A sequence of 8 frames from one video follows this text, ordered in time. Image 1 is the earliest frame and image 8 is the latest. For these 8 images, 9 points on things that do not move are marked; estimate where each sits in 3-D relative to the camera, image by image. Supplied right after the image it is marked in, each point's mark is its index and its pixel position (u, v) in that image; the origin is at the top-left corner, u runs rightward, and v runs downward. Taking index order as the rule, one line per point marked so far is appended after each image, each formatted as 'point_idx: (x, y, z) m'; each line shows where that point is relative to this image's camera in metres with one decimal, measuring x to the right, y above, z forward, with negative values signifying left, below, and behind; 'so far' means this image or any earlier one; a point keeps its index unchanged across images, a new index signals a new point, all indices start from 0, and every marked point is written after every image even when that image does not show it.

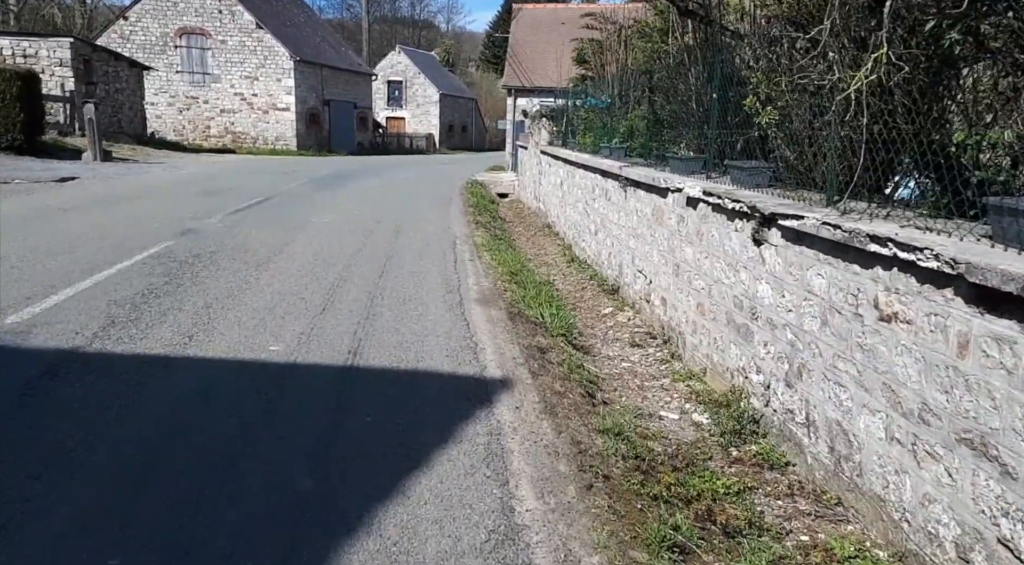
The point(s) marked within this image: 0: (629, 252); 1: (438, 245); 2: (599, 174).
0: (+1.2, +0.3, +9.6) m
1: (-0.9, +0.4, +10.8) m
2: (+1.1, +1.4, +11.8) m
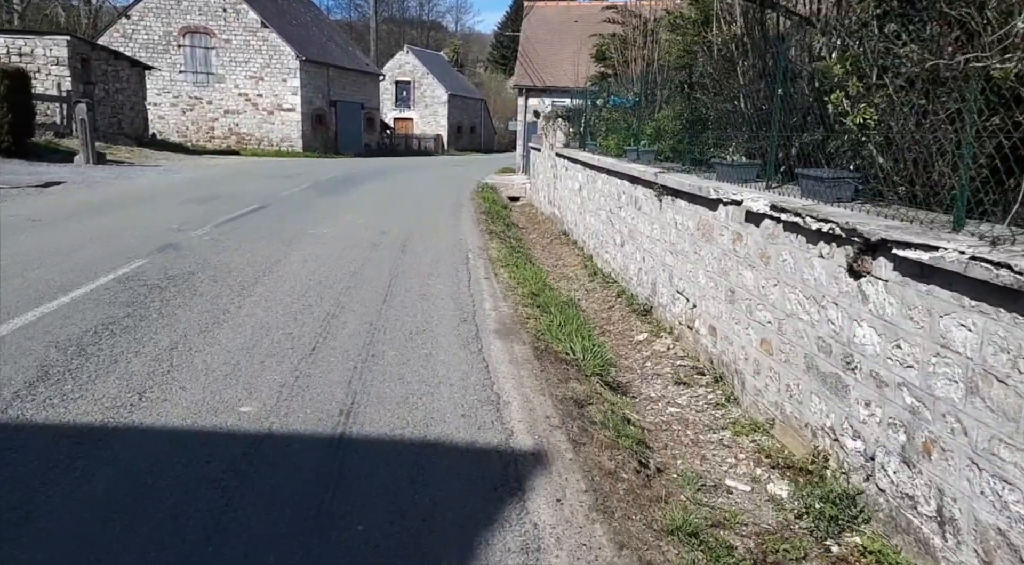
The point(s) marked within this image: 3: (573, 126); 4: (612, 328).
0: (+1.4, +0.1, +8.5) m
1: (-0.7, +0.2, +9.7) m
2: (+1.3, +1.2, +10.7) m
3: (+1.2, +3.1, +18.6) m
4: (+0.9, -0.4, +8.7) m
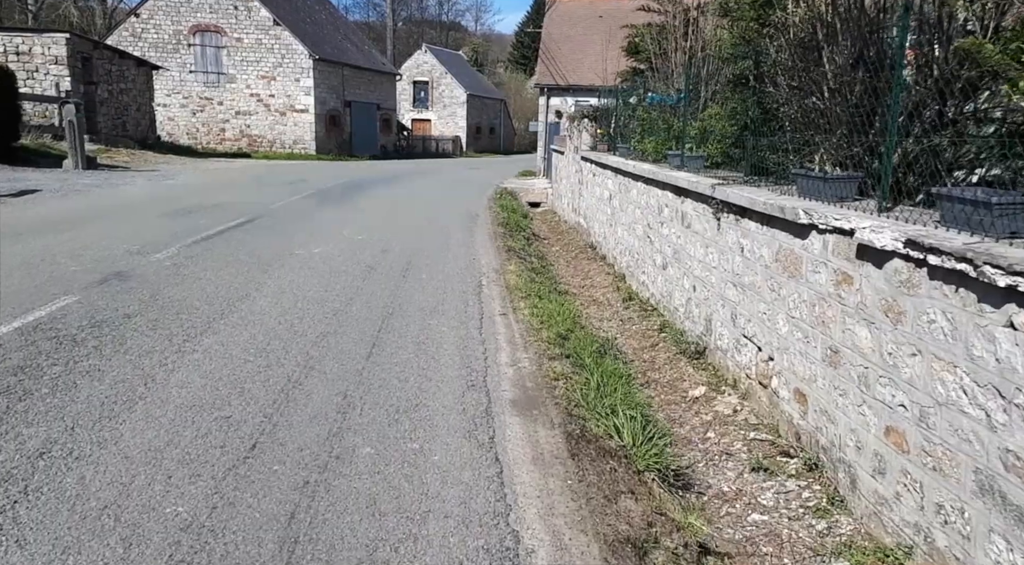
0: (+1.6, -0.2, +6.8) m
1: (-0.5, 0.0, +8.1) m
2: (+1.5, +0.9, +9.0) m
3: (+1.6, +2.8, +17.0) m
4: (+1.1, -0.7, +7.0) m
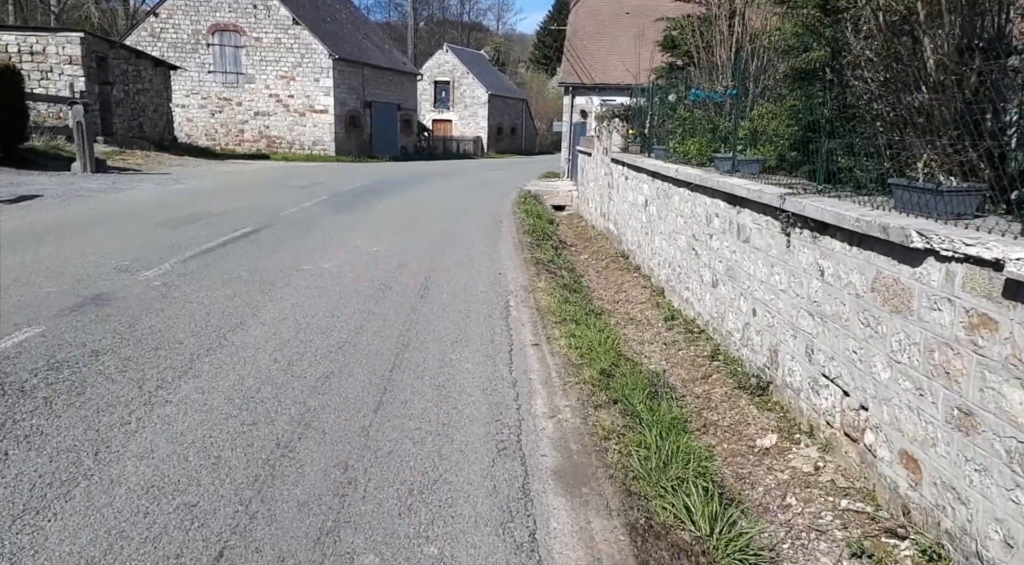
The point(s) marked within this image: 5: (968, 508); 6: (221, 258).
0: (+1.8, -0.3, +5.8) m
1: (-0.2, -0.2, +7.1) m
2: (+1.8, +0.7, +8.0) m
3: (+2.1, +2.7, +16.0) m
4: (+1.3, -0.9, +6.0) m
5: (+1.8, -0.9, +3.7) m
6: (-2.6, +0.2, +8.3) m
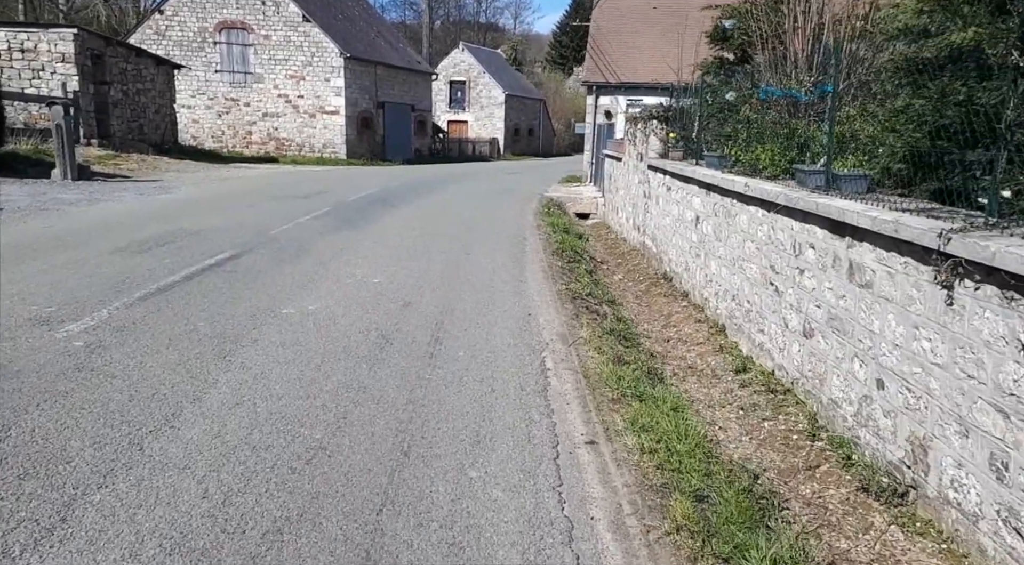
0: (+2.0, -0.7, +4.0) m
1: (0.0, -0.6, +5.3) m
2: (+2.0, +0.4, +6.2) m
3: (+2.5, +2.3, +14.2) m
4: (+1.5, -1.2, +4.2) m
5: (+2.0, -1.2, +1.8) m
6: (-2.3, -0.1, +6.6) m
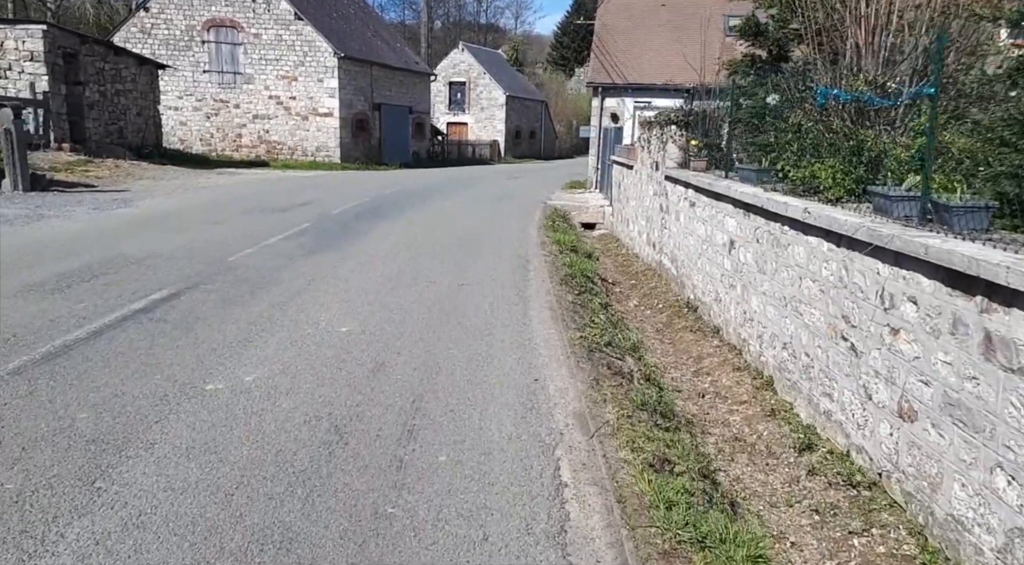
0: (+2.0, -1.0, +2.4) m
1: (0.0, -0.9, +3.7) m
2: (+2.1, 0.0, +4.5) m
3: (+2.5, +1.9, +12.5) m
4: (+1.5, -1.6, +2.6) m
5: (+2.0, -1.6, +0.2) m
6: (-2.3, -0.5, +4.9) m
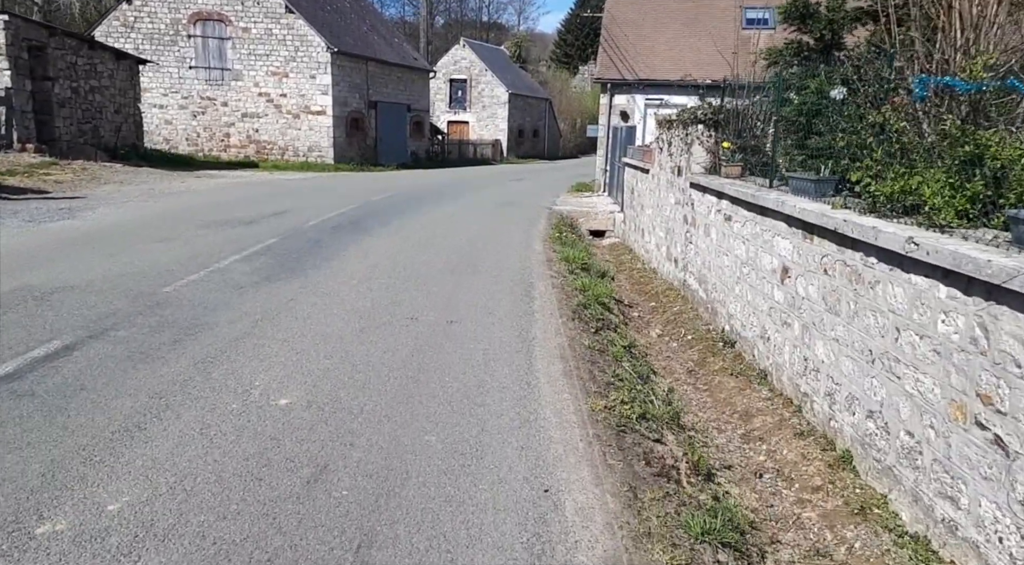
0: (+2.0, -1.3, +0.6) m
1: (0.0, -1.2, +2.0) m
2: (+2.0, -0.3, +2.8) m
3: (+2.5, +1.7, +10.8) m
4: (+1.5, -1.9, +0.8) m
5: (+1.9, -1.9, -1.5) m
6: (-2.3, -0.8, +3.2) m
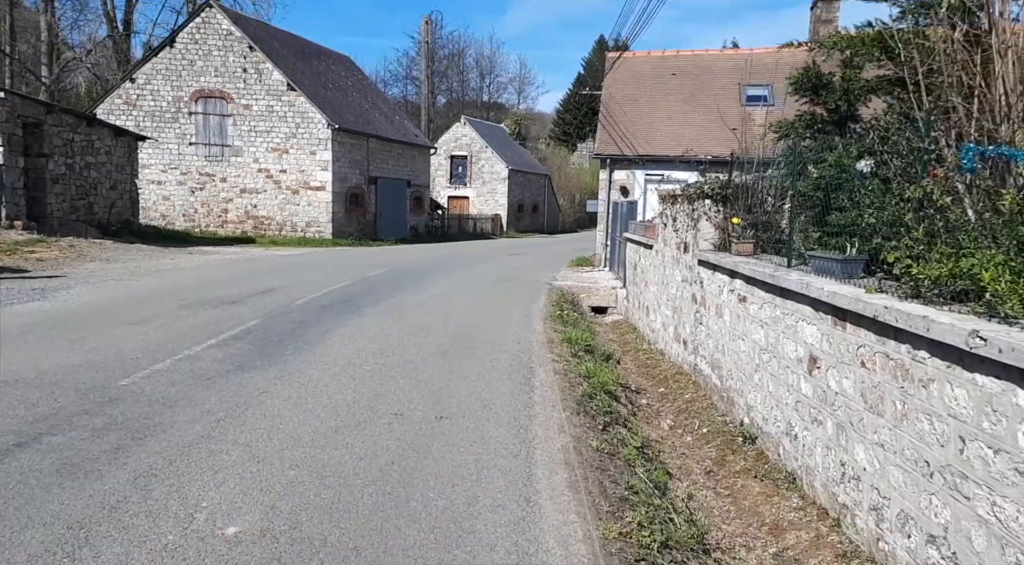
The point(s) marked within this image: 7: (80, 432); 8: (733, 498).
0: (+2.0, -1.4, -0.3) m
1: (0.0, -1.4, +1.1) m
2: (+2.0, -0.6, +2.0) m
3: (+2.5, +0.7, +10.1) m
4: (+1.5, -2.0, -0.1) m
5: (+1.9, -1.8, -2.4) m
6: (-2.4, -1.1, +2.4) m
7: (-2.5, -0.8, +5.4) m
8: (+1.6, -1.6, +6.7) m
